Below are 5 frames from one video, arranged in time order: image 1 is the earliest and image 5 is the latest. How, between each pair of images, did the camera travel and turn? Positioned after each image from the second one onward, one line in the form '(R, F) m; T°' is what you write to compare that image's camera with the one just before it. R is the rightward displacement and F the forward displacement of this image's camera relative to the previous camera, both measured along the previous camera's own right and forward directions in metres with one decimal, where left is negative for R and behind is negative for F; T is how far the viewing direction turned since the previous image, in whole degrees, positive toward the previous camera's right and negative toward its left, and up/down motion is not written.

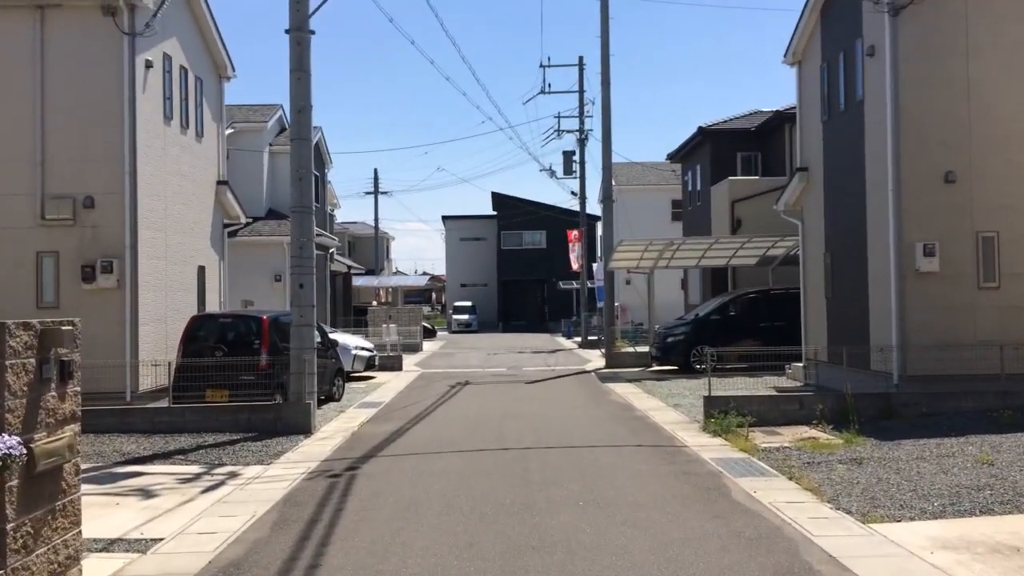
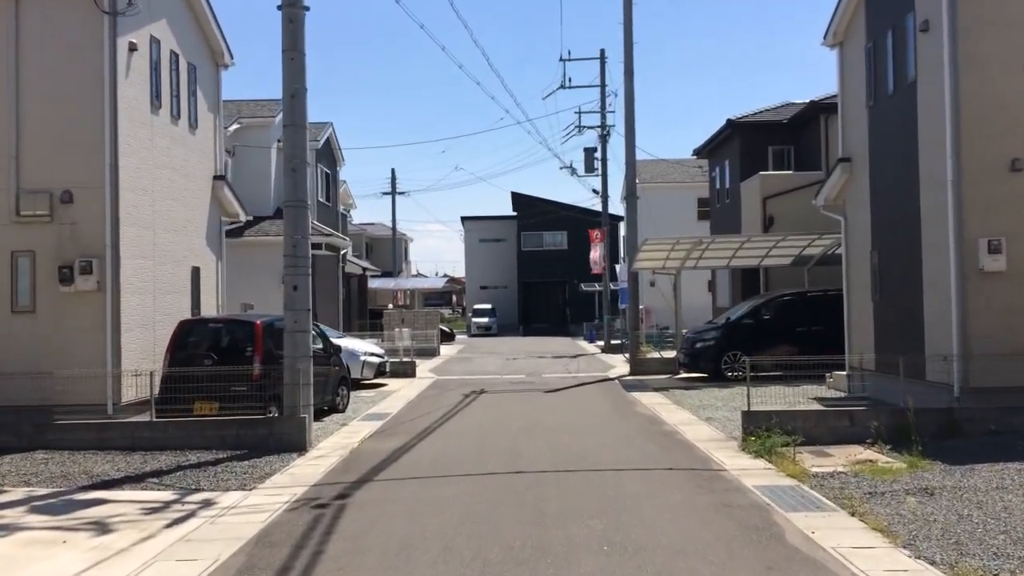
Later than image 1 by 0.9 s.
(+0.1, +1.2) m; -2°
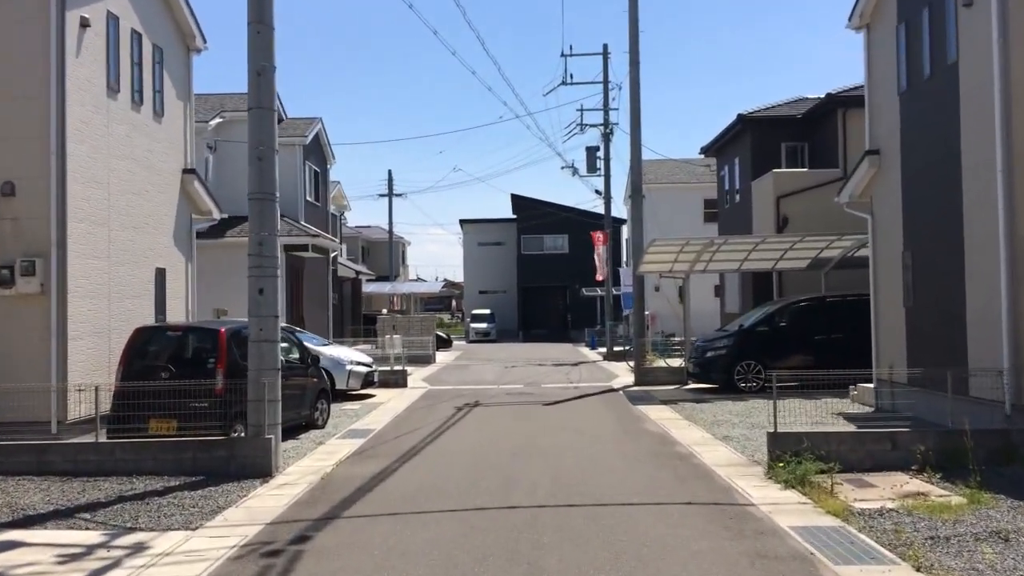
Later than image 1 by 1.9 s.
(+0.1, +1.3) m; 0°
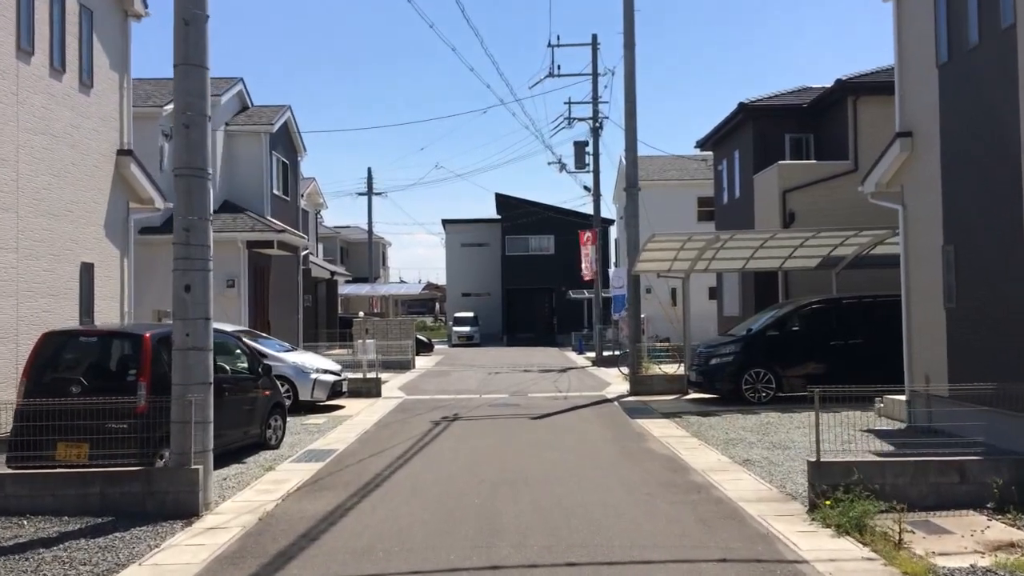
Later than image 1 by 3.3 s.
(0.0, +1.8) m; +1°
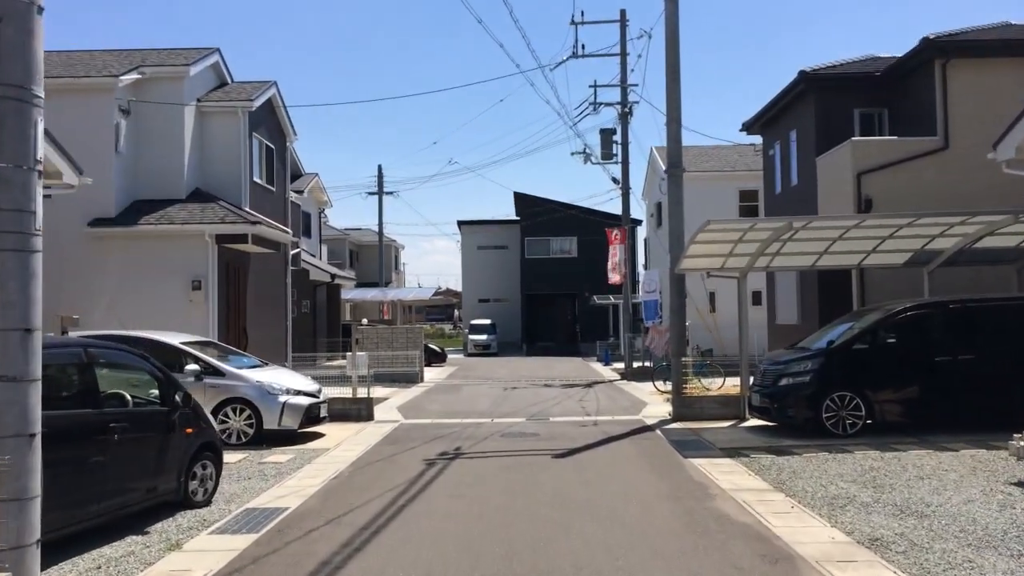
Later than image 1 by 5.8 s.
(+0.1, +3.3) m; -1°
